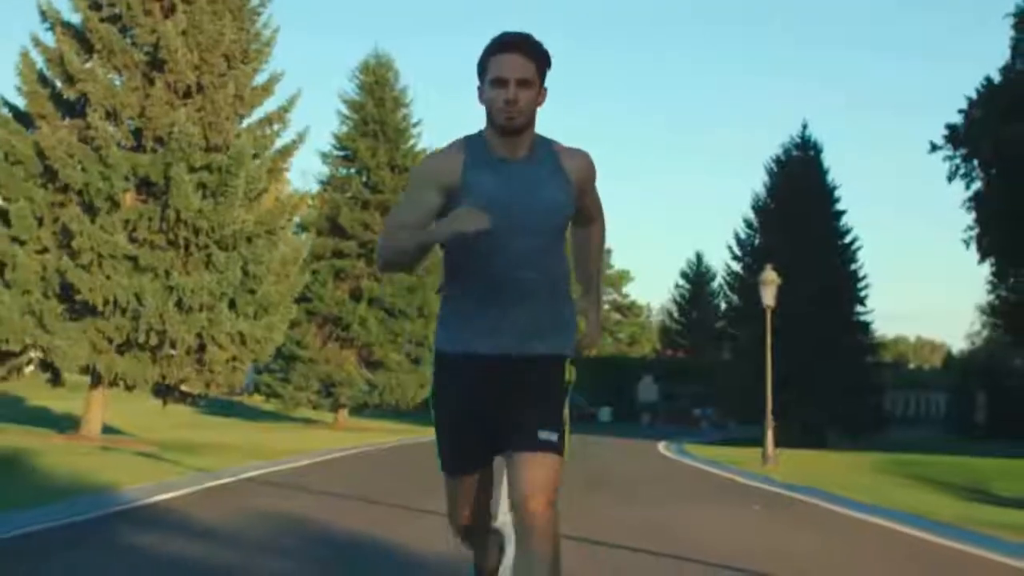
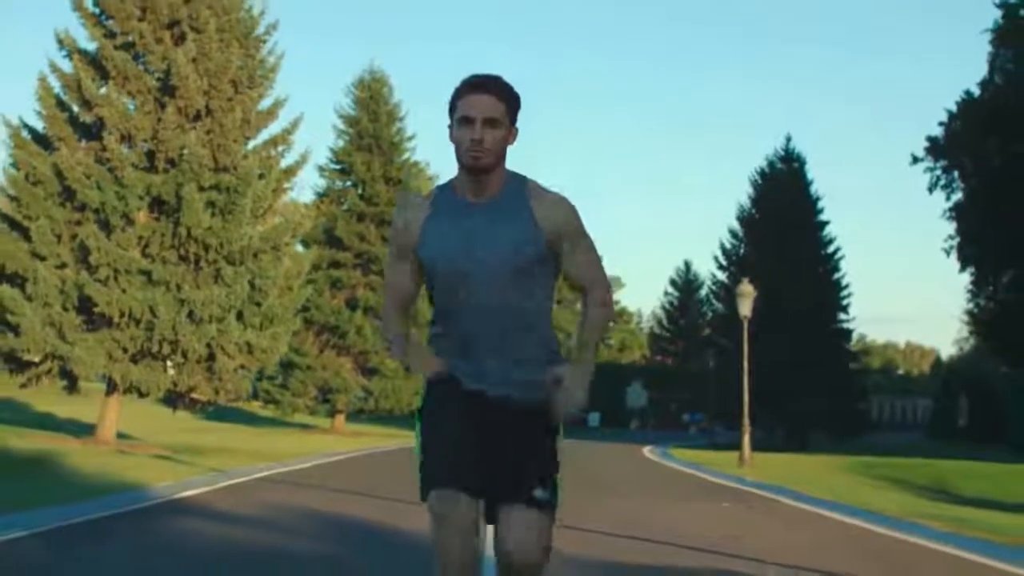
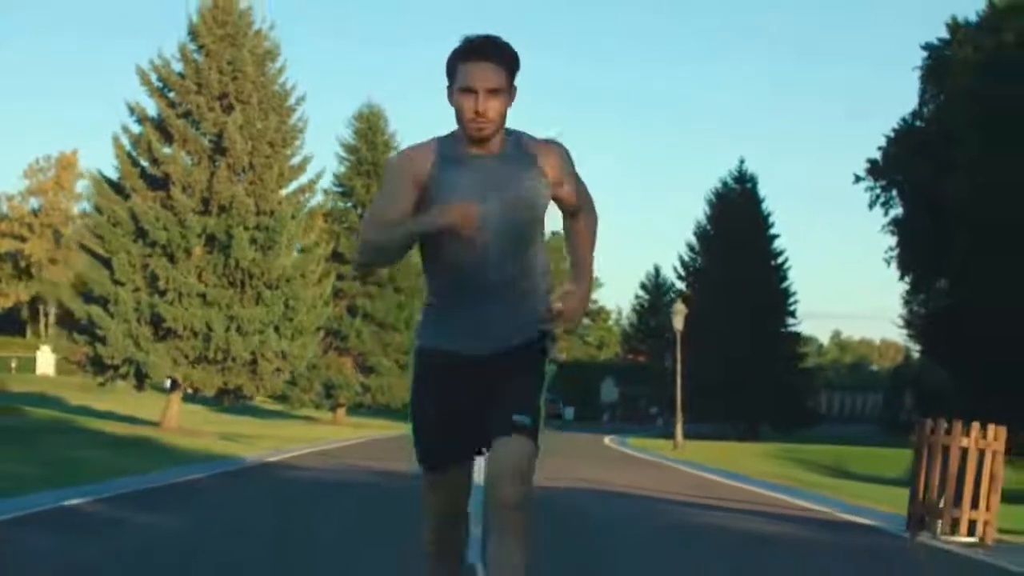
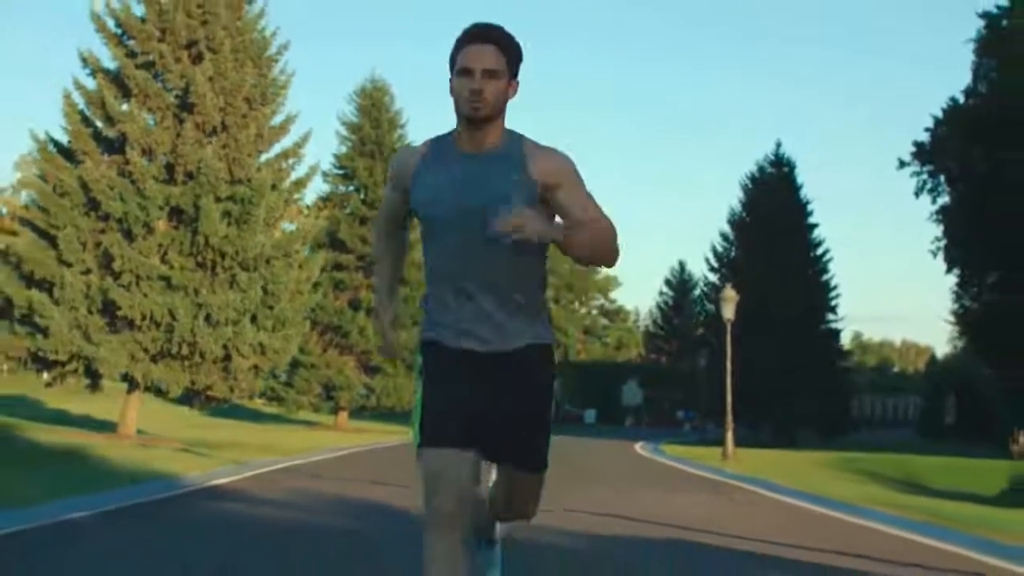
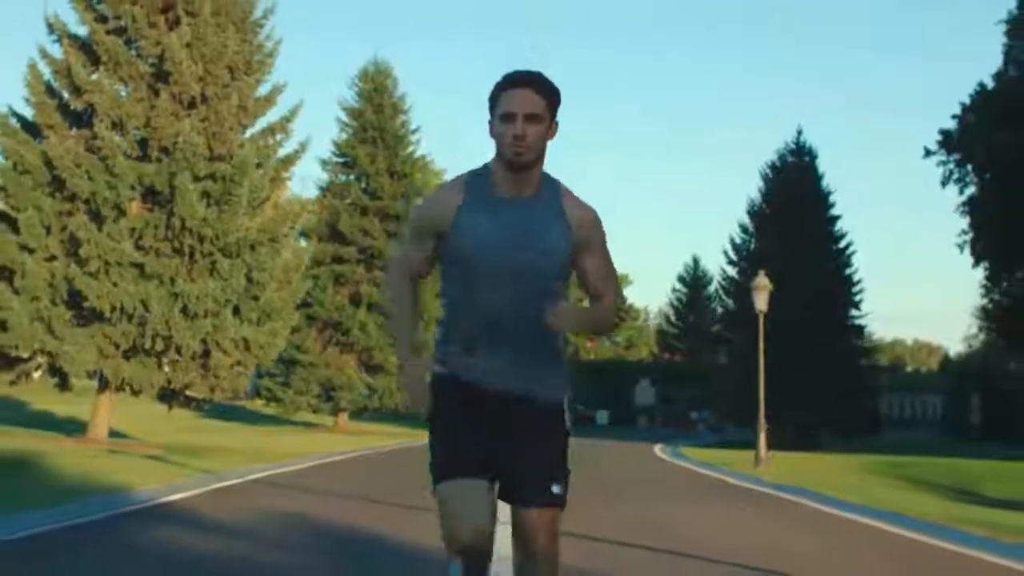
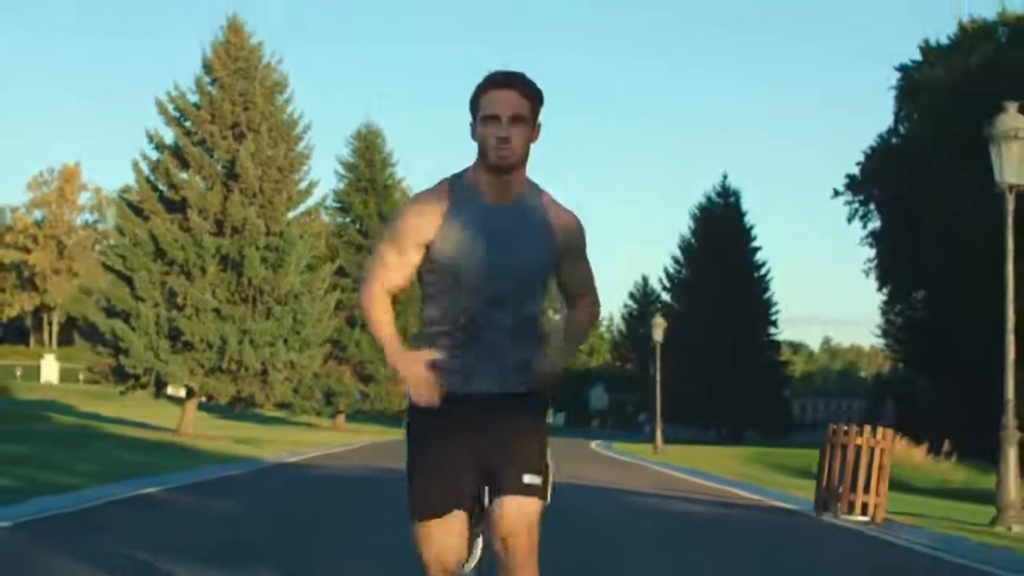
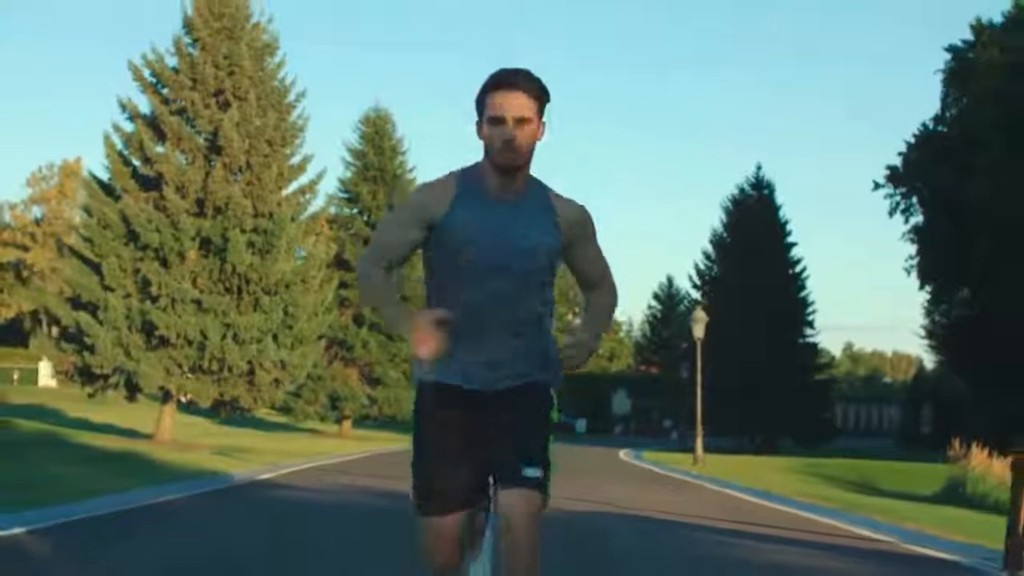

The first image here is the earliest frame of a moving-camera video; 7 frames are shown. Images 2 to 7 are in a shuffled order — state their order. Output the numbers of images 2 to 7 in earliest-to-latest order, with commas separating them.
5, 2, 4, 7, 3, 6
